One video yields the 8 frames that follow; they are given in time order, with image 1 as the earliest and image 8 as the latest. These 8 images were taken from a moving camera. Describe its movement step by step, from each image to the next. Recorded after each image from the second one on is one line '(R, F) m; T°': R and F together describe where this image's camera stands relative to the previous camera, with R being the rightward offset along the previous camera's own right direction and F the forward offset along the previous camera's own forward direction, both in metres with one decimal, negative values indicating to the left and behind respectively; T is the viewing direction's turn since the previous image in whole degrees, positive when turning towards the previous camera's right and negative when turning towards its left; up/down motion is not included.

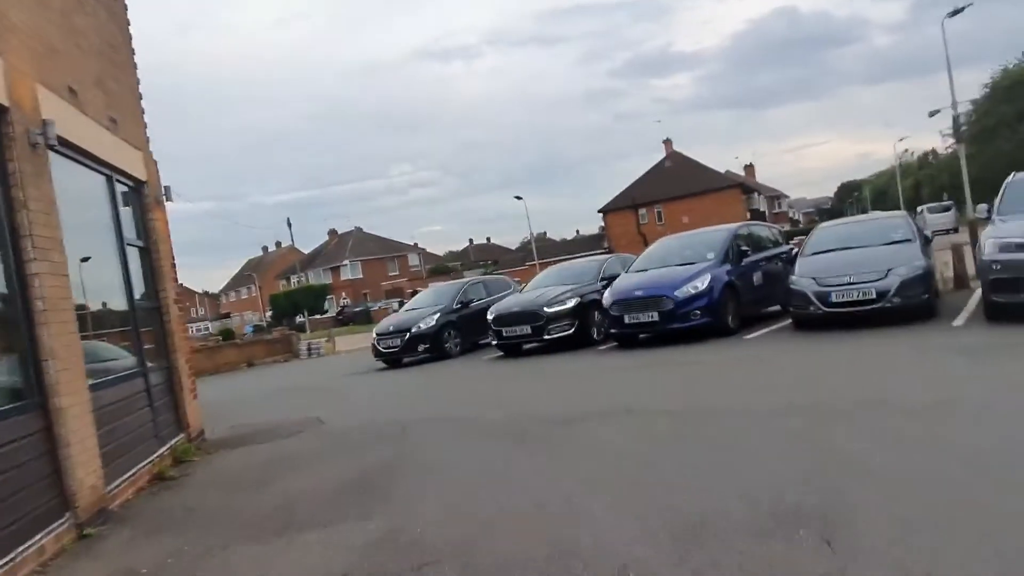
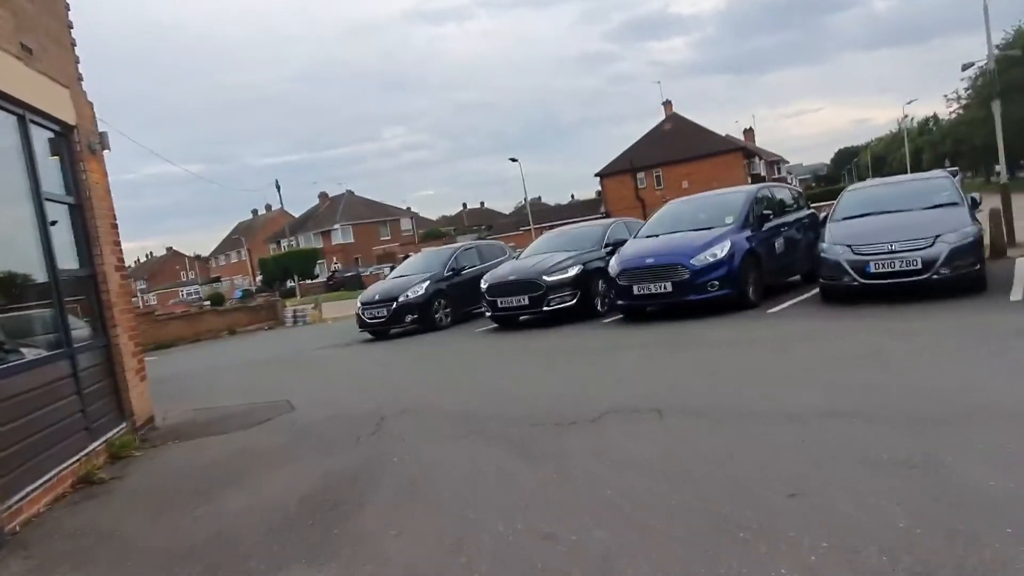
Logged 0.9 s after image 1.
(0.0, +1.3) m; 0°
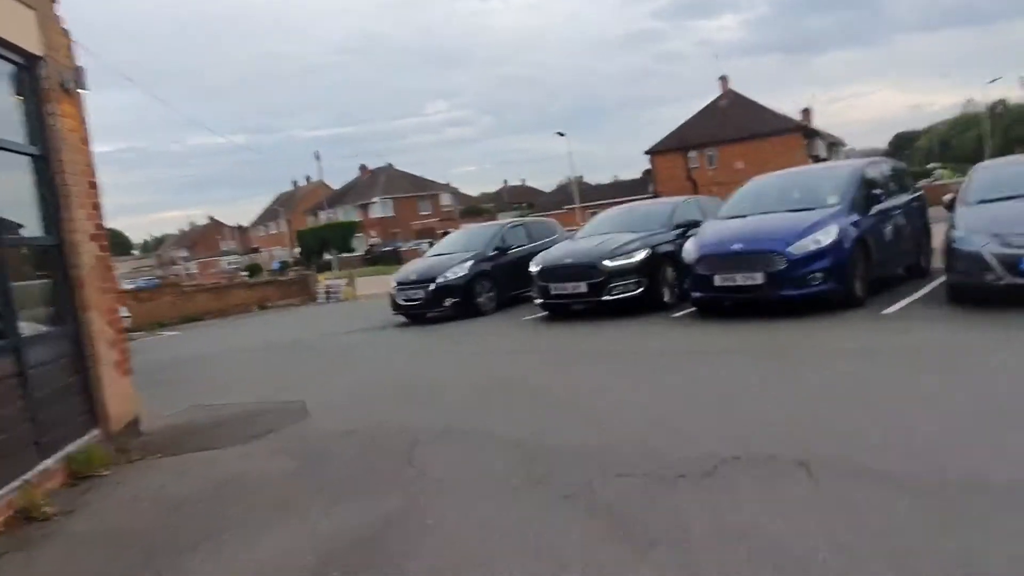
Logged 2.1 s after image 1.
(-0.3, +1.6) m; -3°
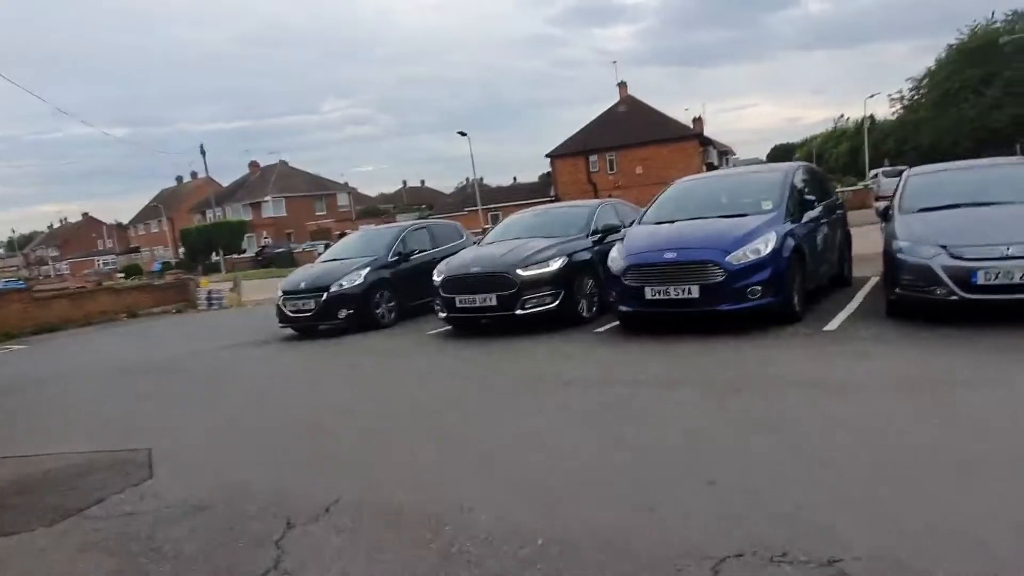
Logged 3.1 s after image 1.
(-0.1, +1.3) m; +8°
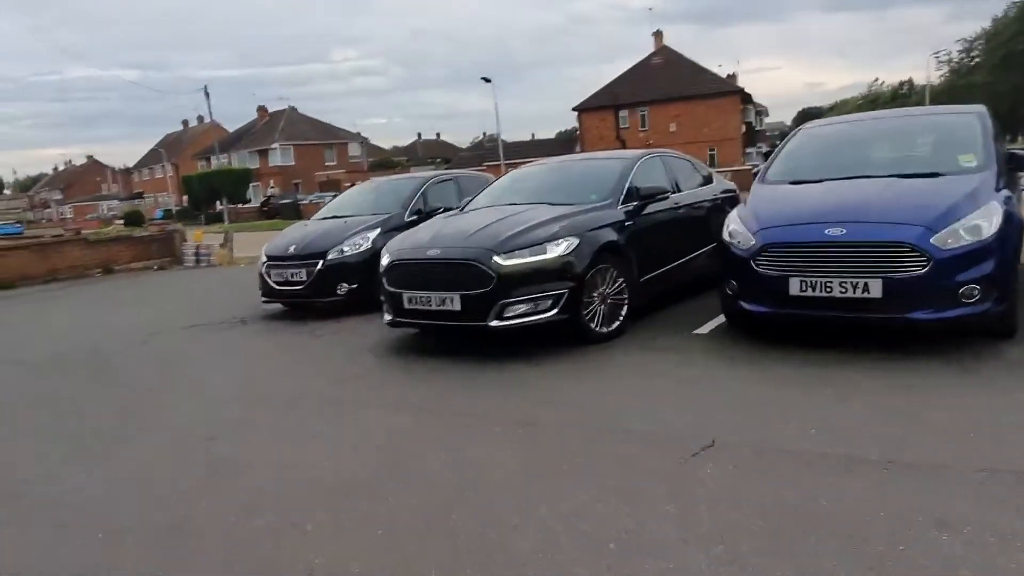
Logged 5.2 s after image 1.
(-0.5, +2.8) m; -1°
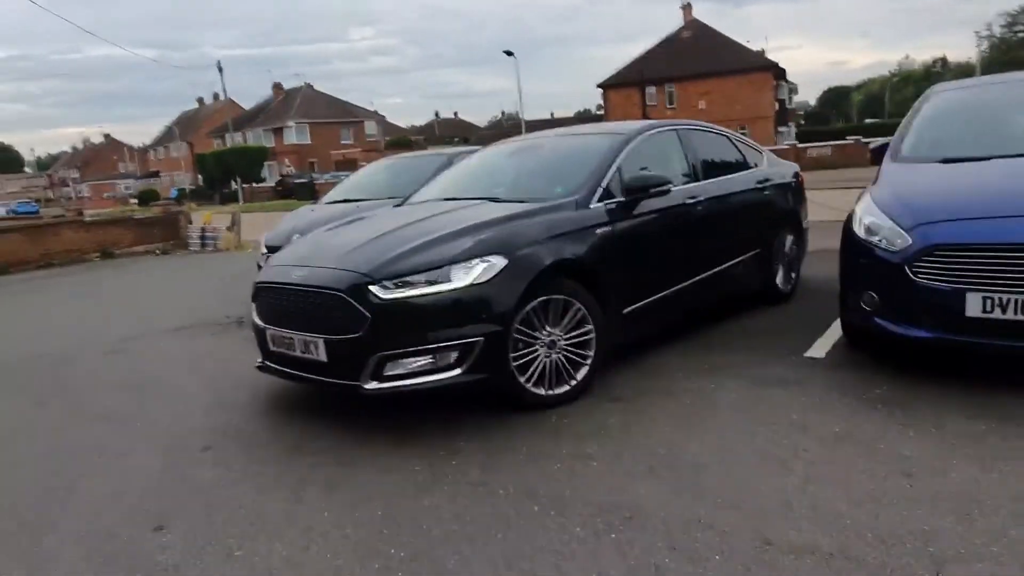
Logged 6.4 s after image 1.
(-0.3, +1.5) m; -1°
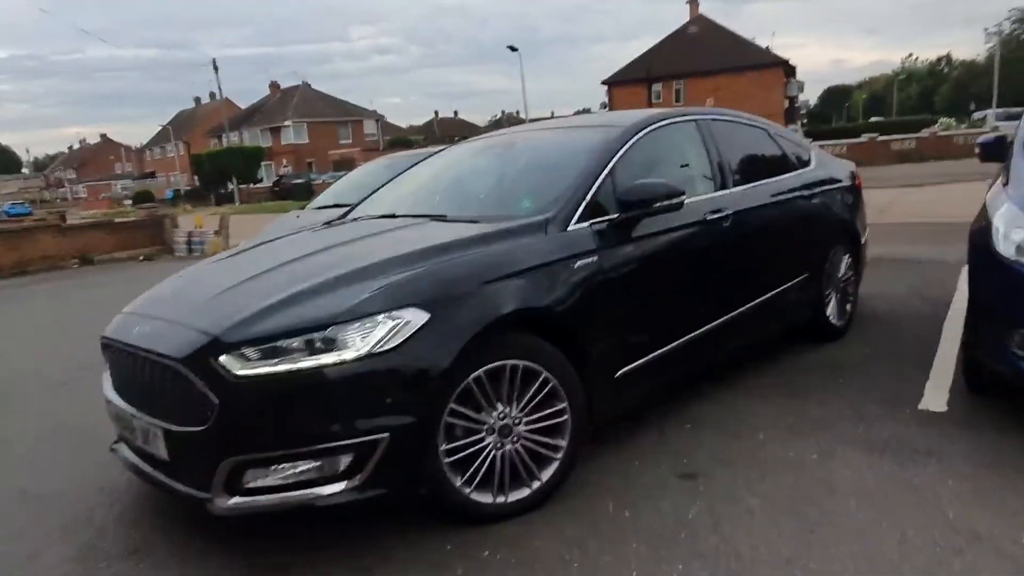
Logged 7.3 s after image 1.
(-0.2, +1.2) m; 0°
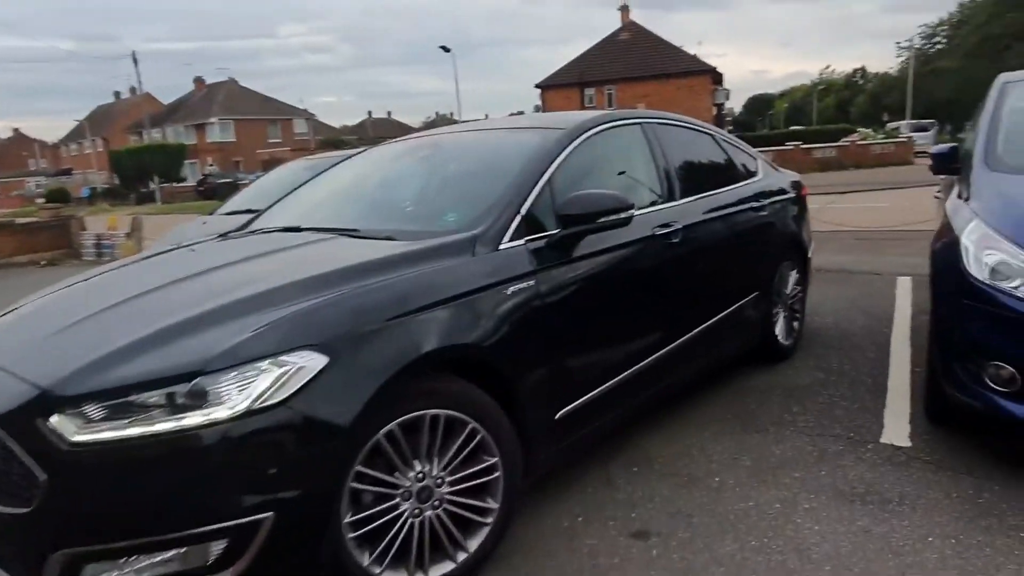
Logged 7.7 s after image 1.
(0.0, +0.5) m; +5°
